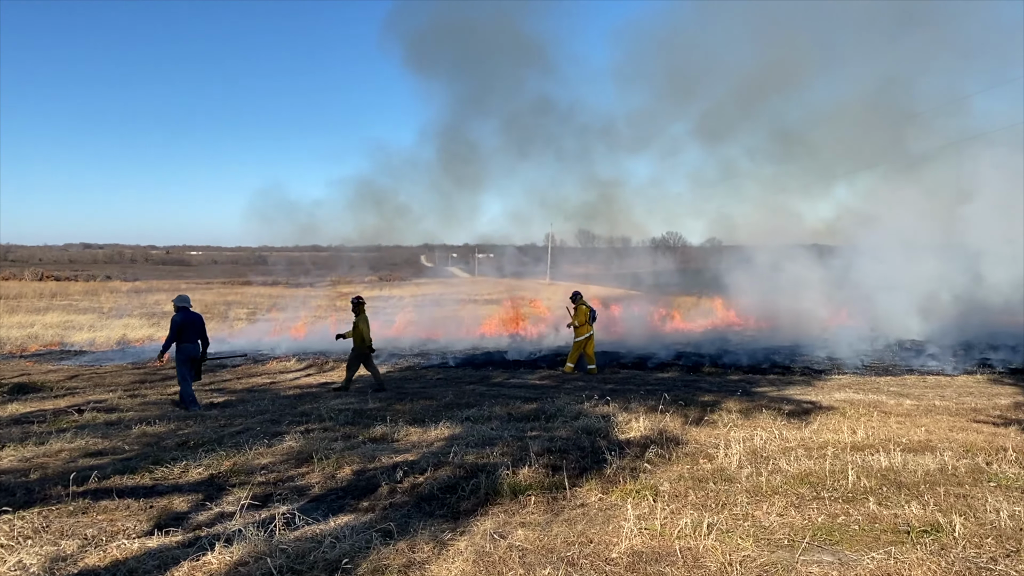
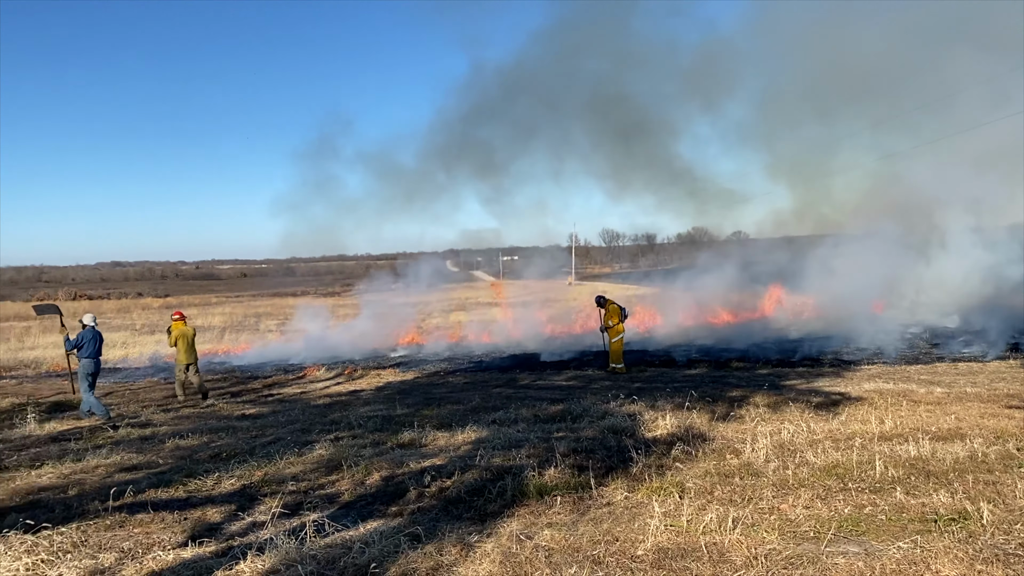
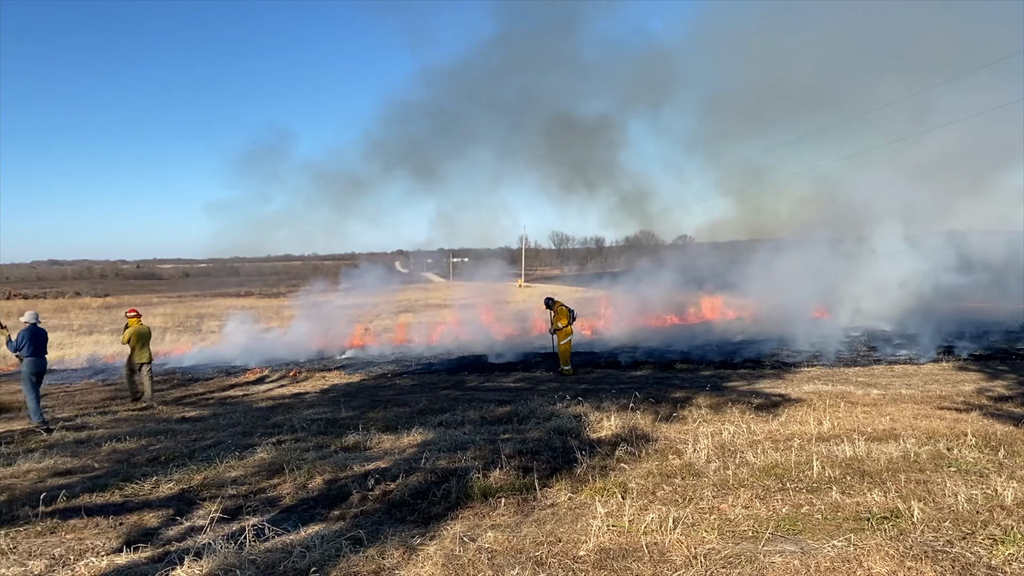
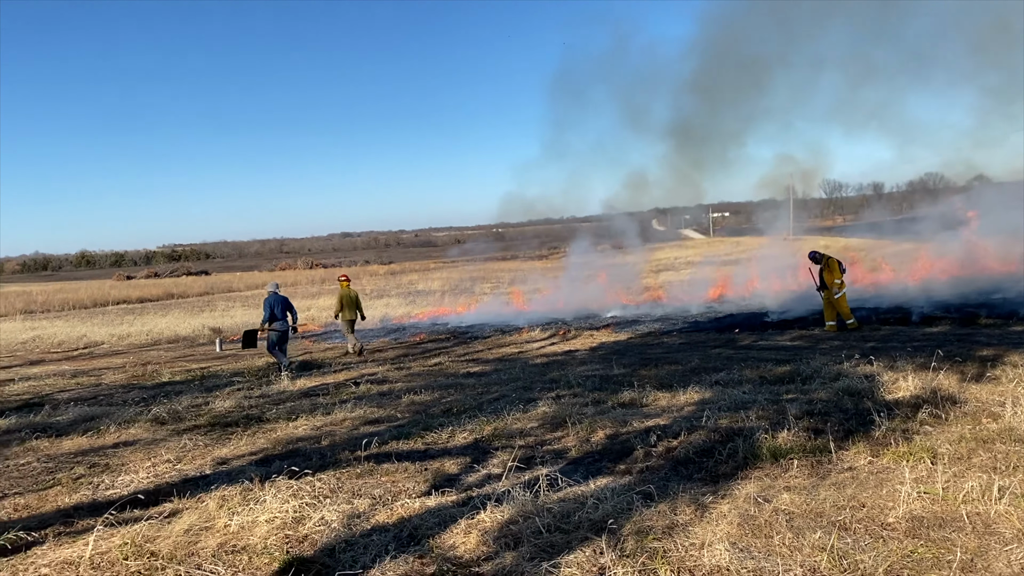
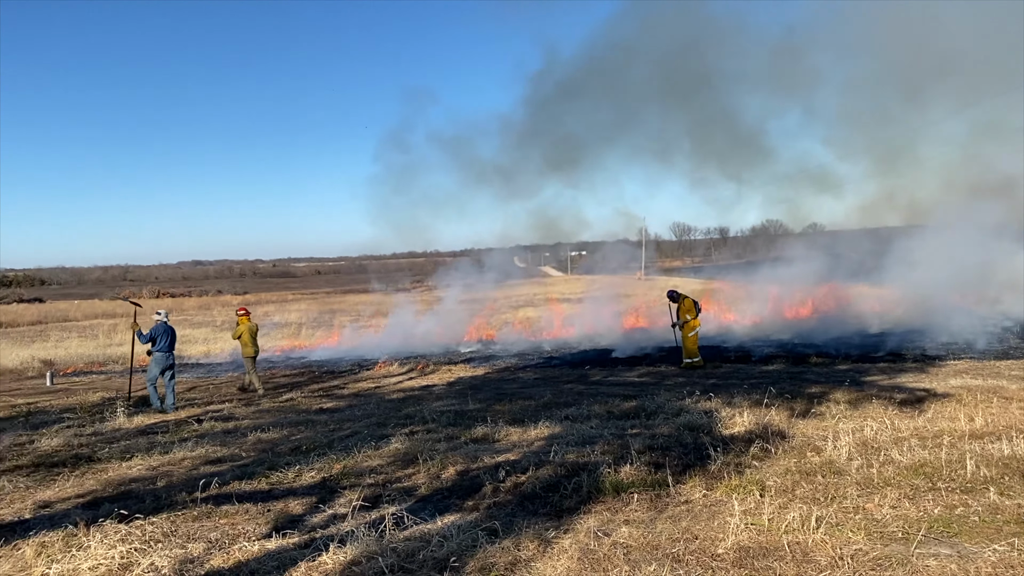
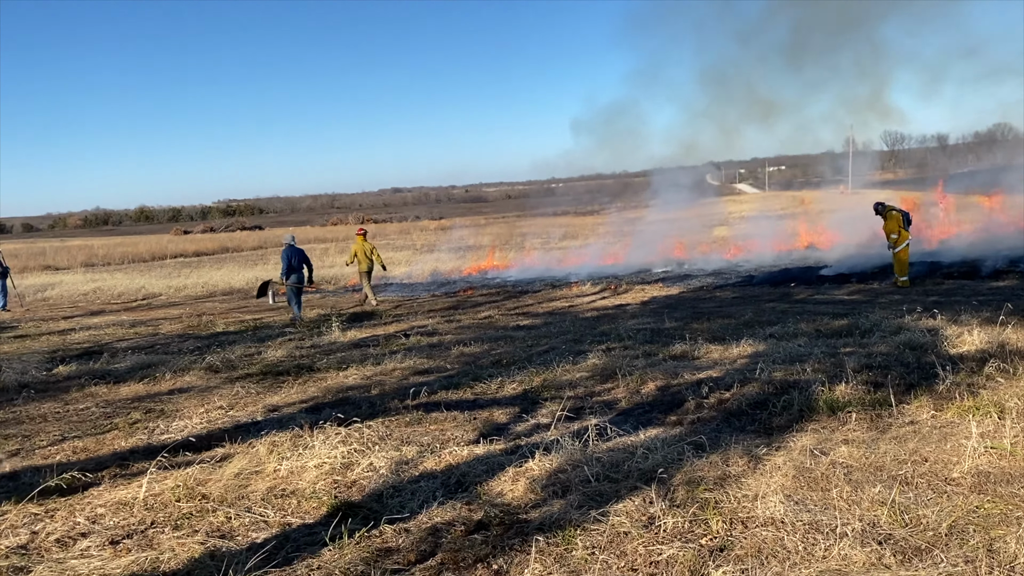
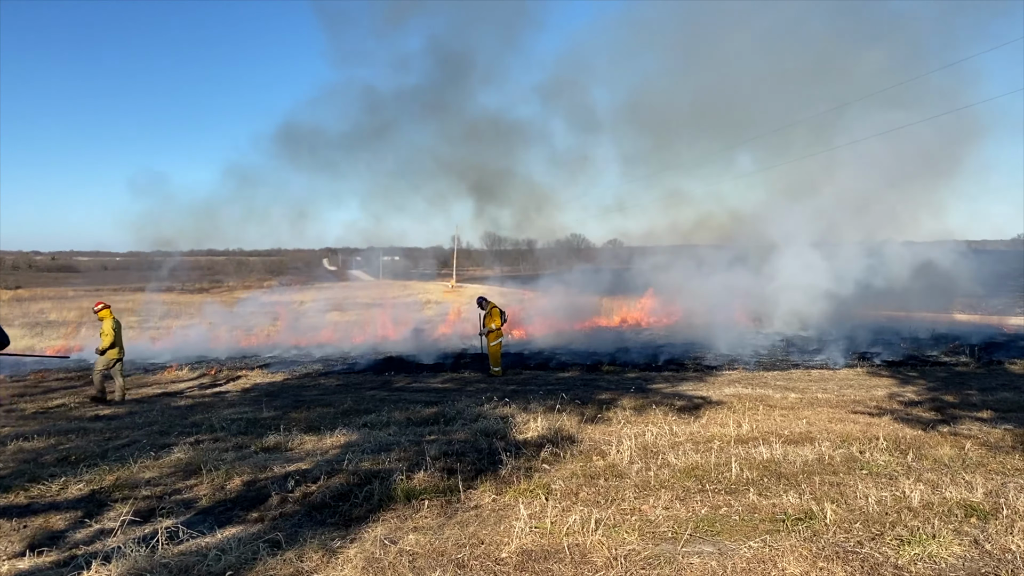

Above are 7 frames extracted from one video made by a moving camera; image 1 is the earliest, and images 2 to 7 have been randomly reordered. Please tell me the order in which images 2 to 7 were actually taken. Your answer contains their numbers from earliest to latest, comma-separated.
7, 3, 2, 5, 4, 6
